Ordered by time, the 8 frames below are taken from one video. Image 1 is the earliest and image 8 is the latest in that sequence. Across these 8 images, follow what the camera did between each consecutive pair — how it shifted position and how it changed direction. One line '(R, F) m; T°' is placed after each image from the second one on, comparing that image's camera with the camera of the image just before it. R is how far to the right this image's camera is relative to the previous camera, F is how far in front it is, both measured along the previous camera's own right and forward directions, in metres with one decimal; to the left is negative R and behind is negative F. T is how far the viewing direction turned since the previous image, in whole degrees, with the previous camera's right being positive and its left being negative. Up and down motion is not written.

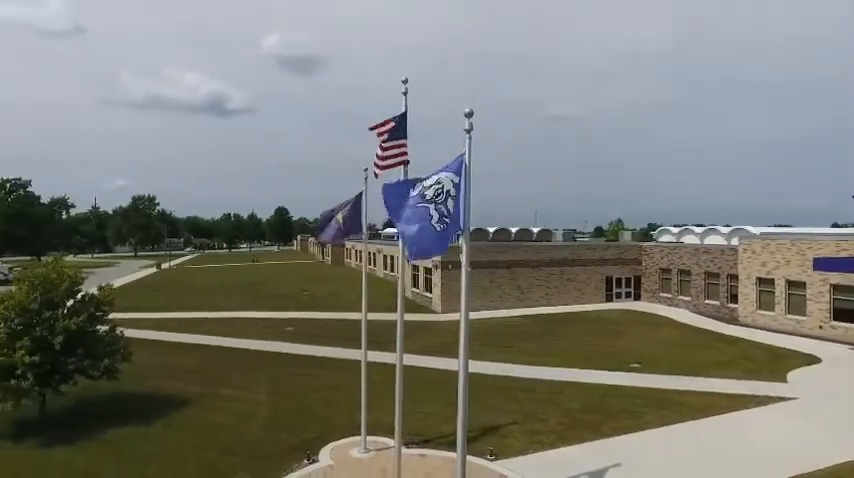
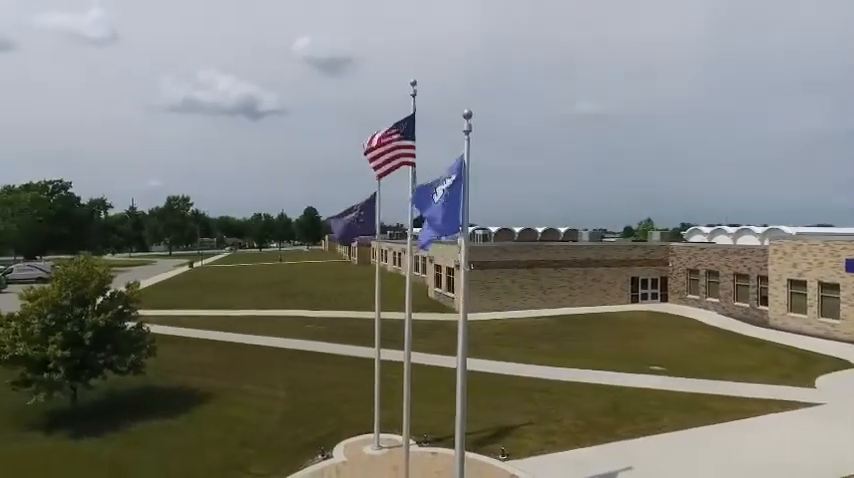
(+0.4, -0.1) m; -3°
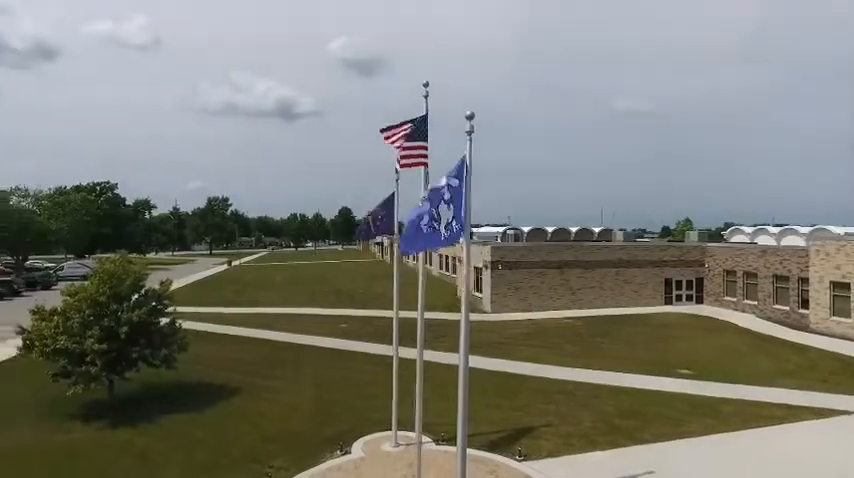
(+0.4, -0.1) m; -4°
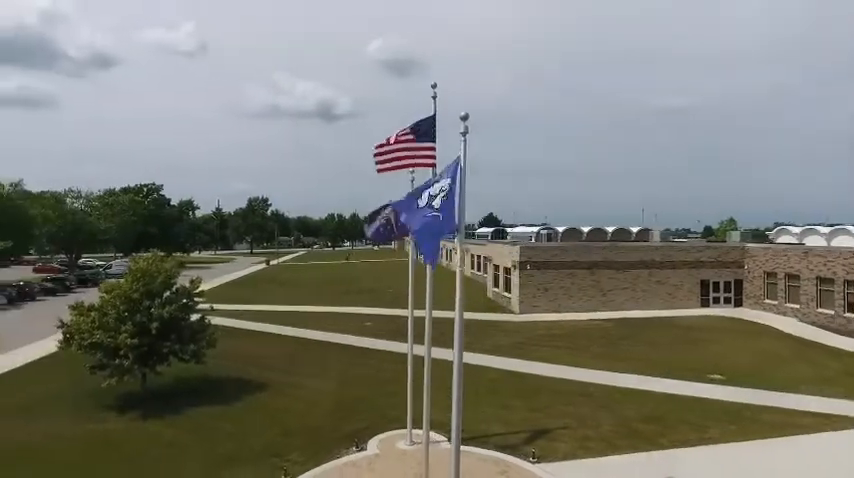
(+0.6, -0.1) m; -4°
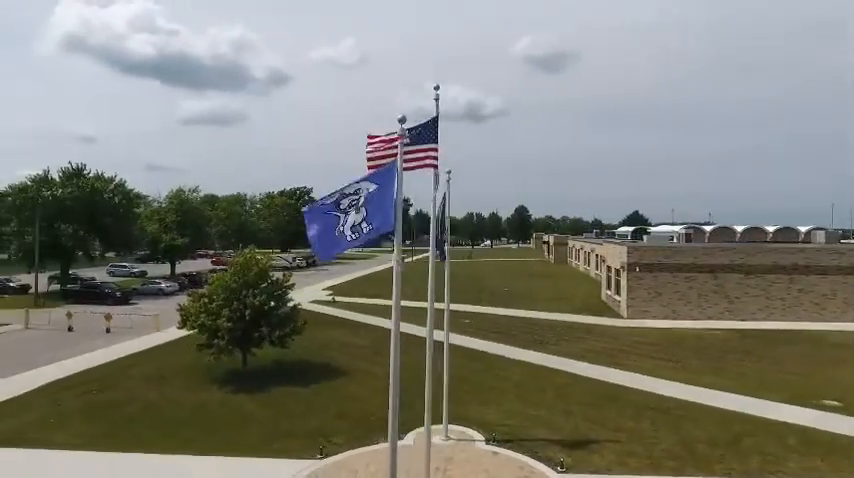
(+2.9, +0.2) m; -16°
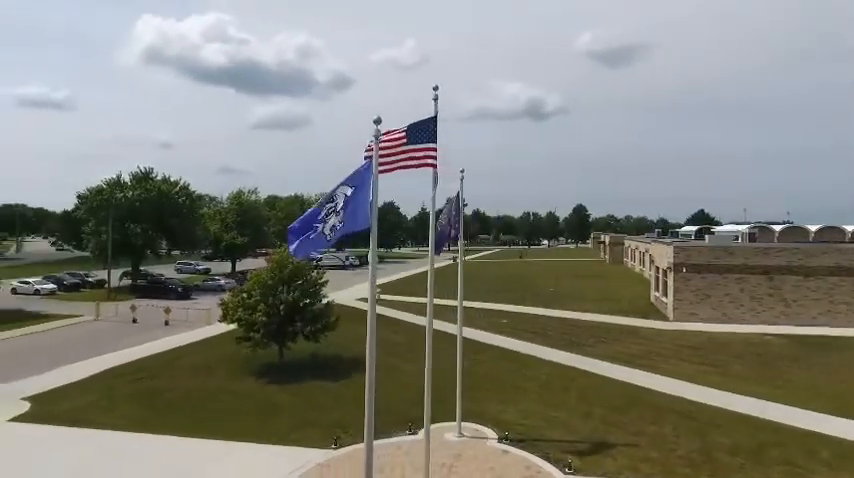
(+1.2, -0.1) m; -7°
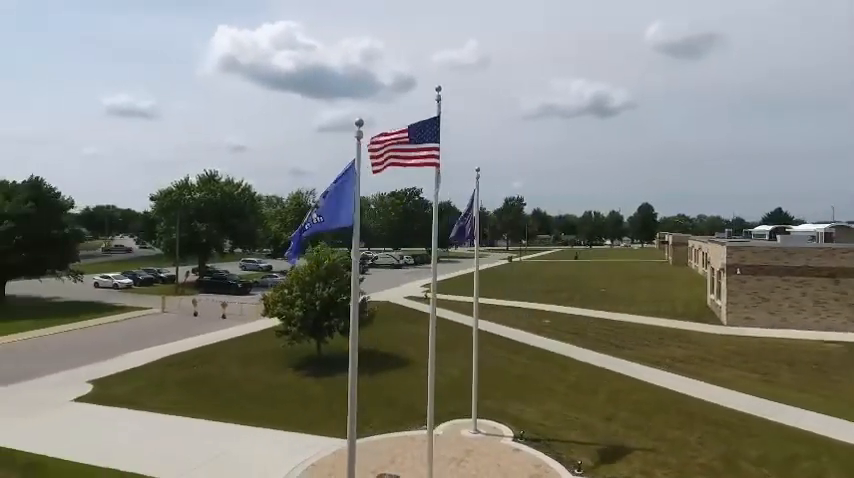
(+1.2, -0.2) m; -7°
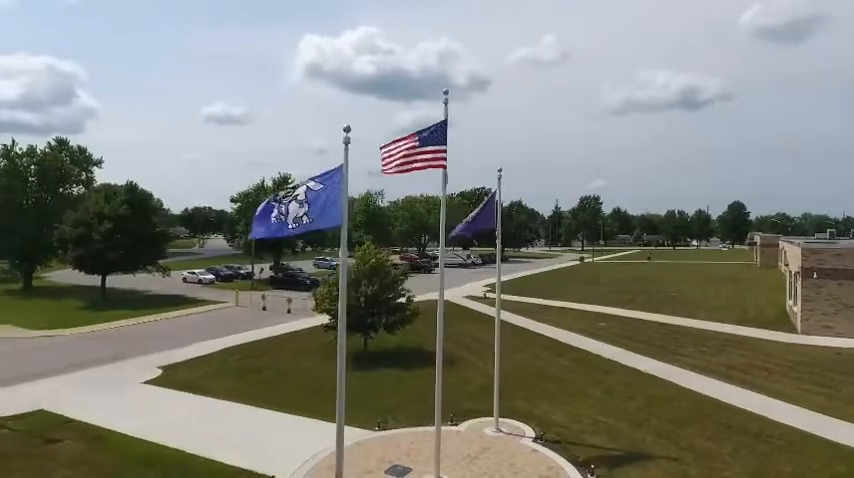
(+1.5, -0.2) m; -8°
